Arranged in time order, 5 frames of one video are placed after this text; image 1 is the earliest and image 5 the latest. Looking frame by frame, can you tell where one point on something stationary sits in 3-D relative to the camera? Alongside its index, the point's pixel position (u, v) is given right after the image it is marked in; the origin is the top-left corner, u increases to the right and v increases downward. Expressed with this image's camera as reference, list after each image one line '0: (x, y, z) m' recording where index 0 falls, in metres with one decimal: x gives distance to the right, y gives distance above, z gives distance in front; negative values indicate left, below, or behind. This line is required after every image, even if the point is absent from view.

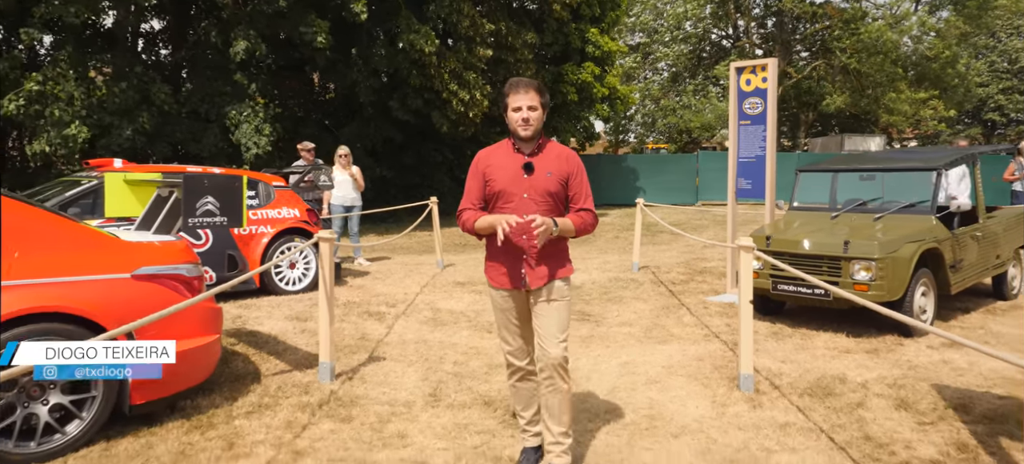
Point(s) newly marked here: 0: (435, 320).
0: (-0.8, -0.9, +6.6) m
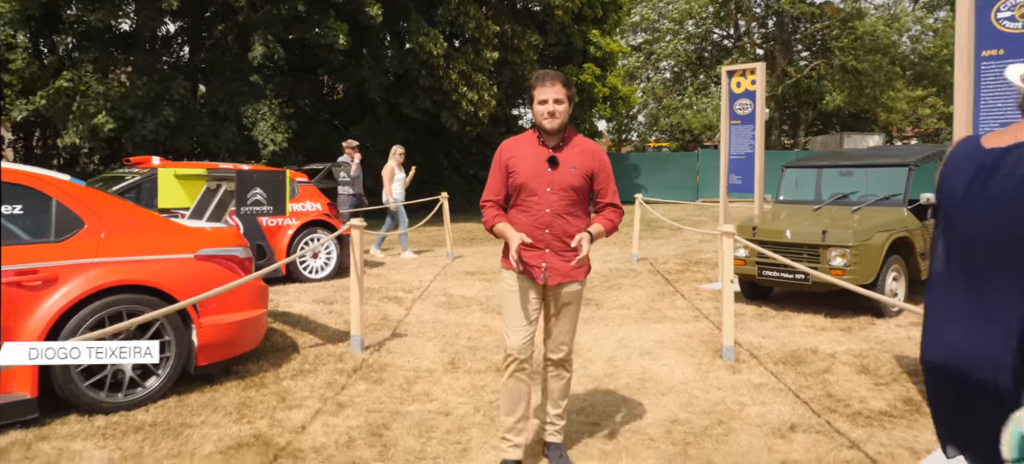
0: (-0.7, -0.8, +7.2) m
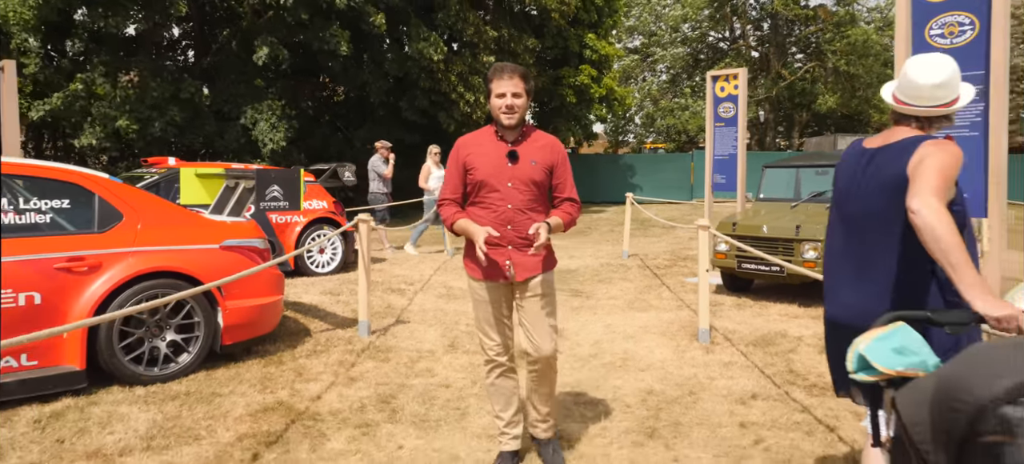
0: (-0.8, -0.8, +7.7) m
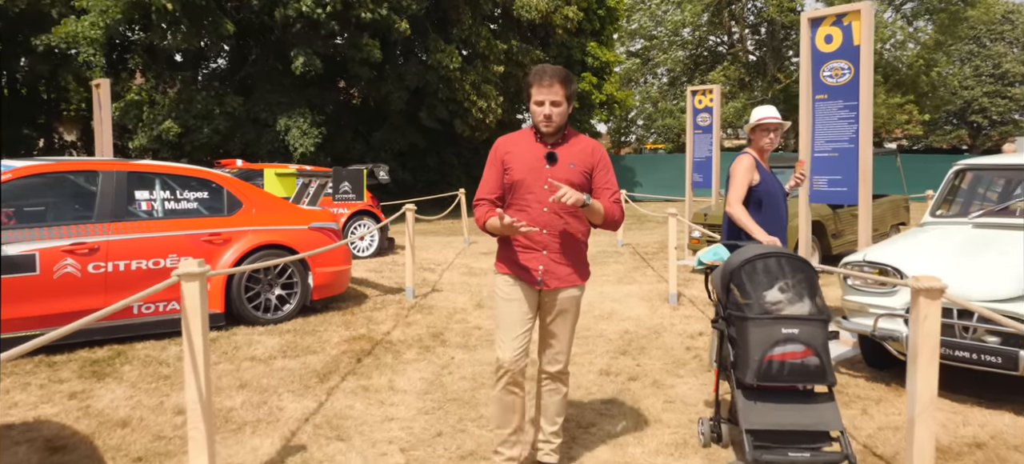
0: (-0.6, -0.6, +9.3) m
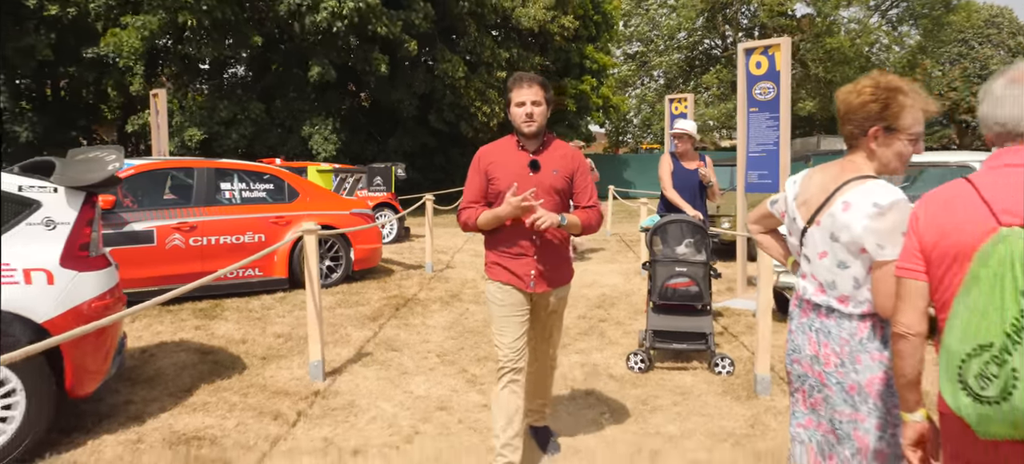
0: (-0.6, -0.4, +10.9) m
